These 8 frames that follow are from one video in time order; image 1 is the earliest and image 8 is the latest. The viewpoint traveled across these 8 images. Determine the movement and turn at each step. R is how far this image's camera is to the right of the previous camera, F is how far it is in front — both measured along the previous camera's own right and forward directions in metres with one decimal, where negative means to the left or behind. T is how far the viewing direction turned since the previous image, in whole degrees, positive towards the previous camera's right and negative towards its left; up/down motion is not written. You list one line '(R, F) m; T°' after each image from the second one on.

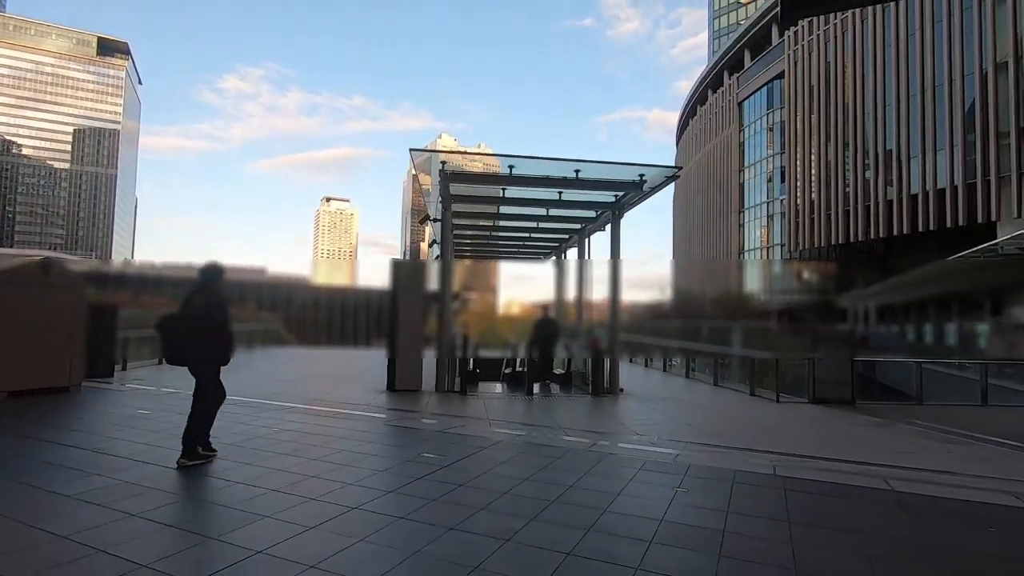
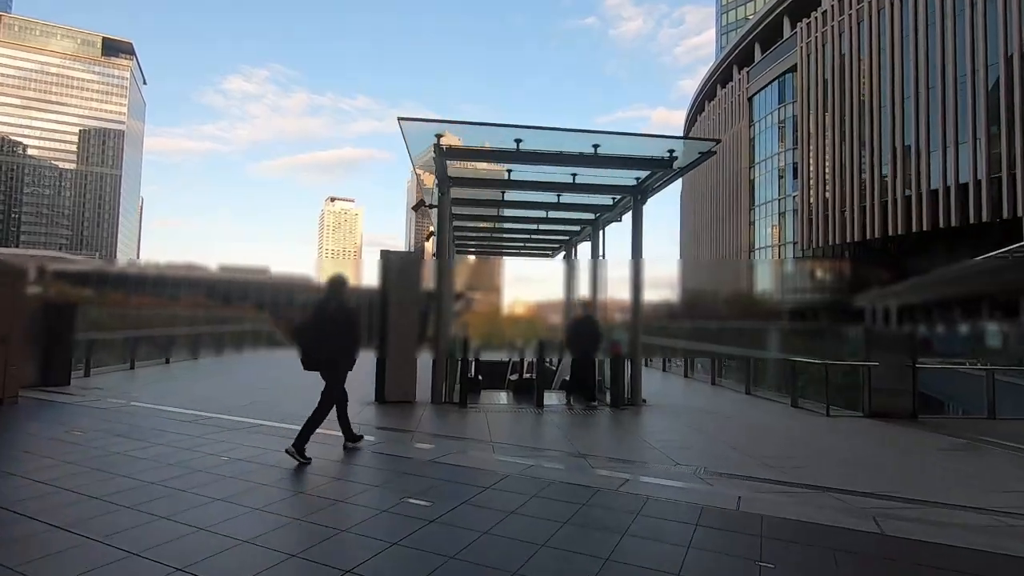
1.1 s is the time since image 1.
(0.0, +1.1) m; 0°
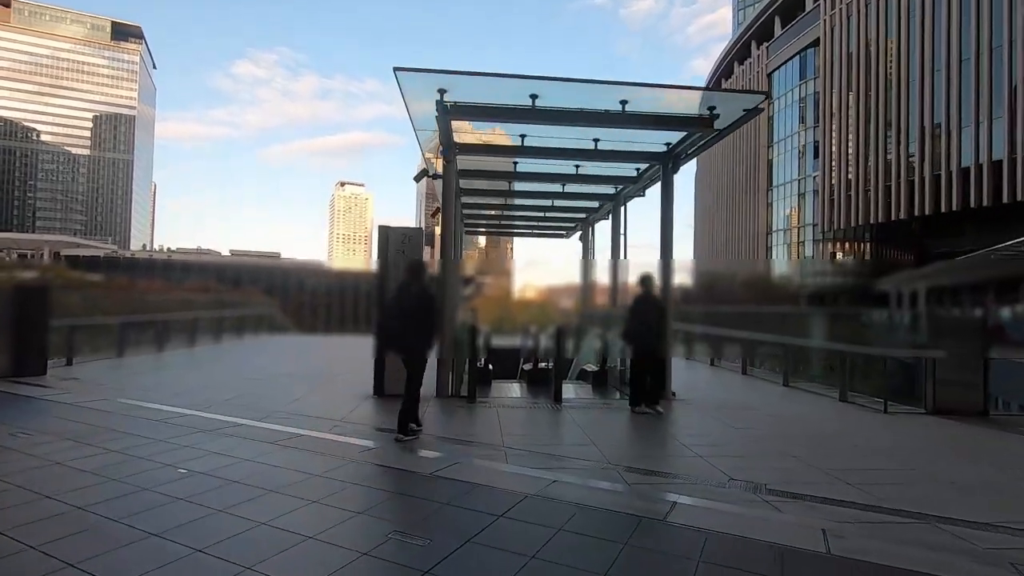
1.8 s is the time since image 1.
(0.0, +0.8) m; -1°
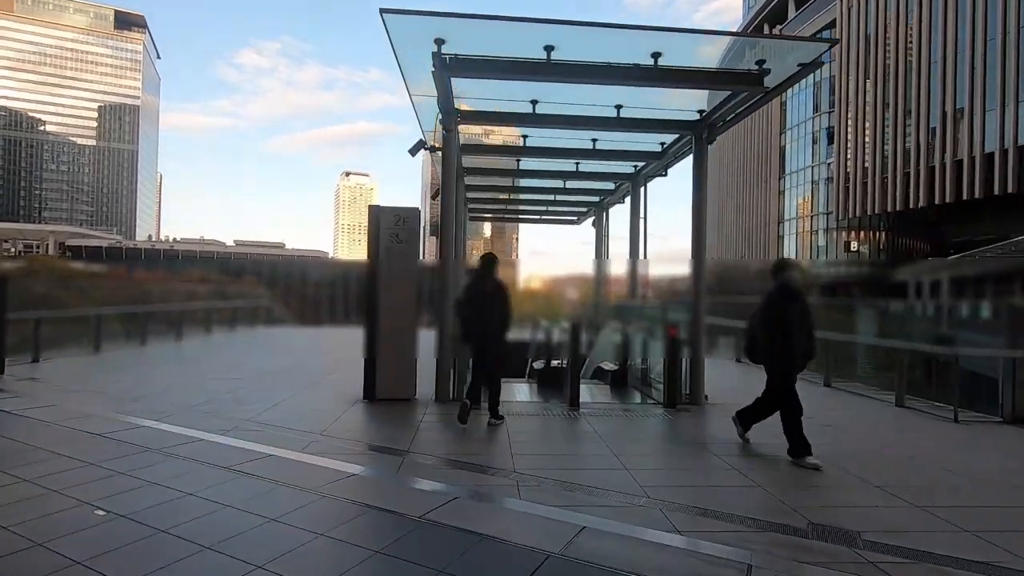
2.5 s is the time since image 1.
(0.0, +0.8) m; -1°
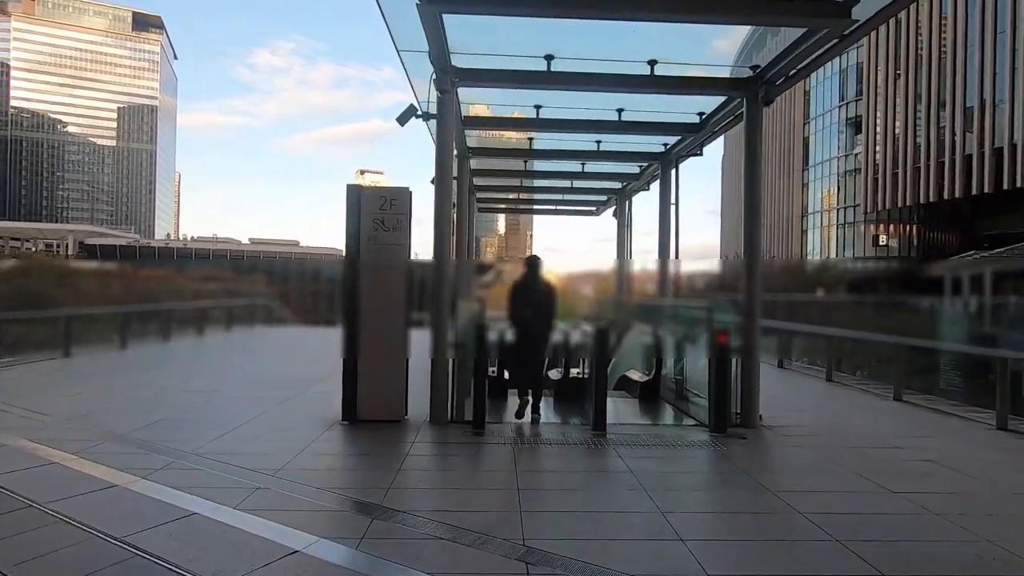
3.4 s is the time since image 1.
(0.0, +1.0) m; -1°
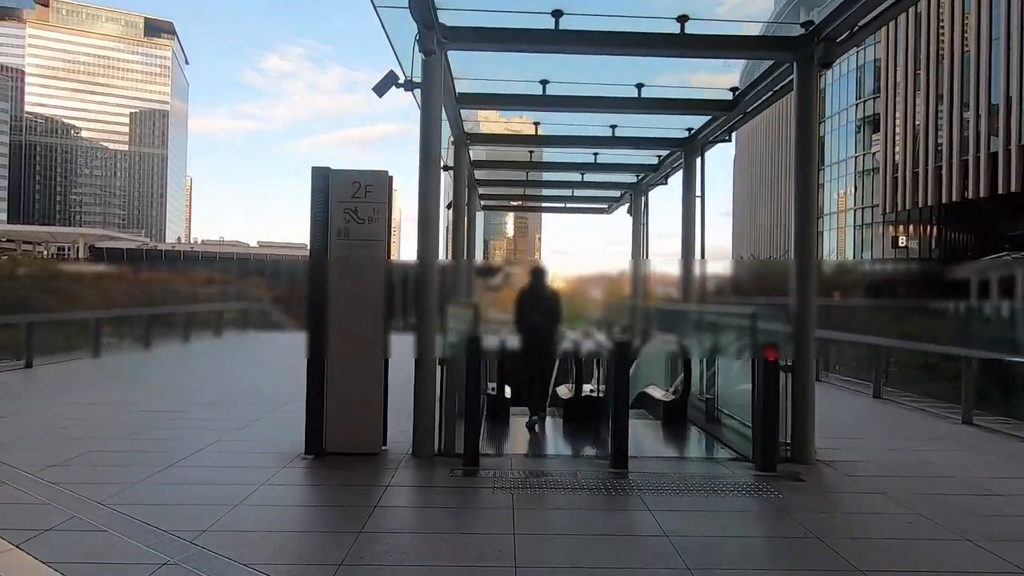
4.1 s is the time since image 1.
(+0.1, +0.8) m; -1°
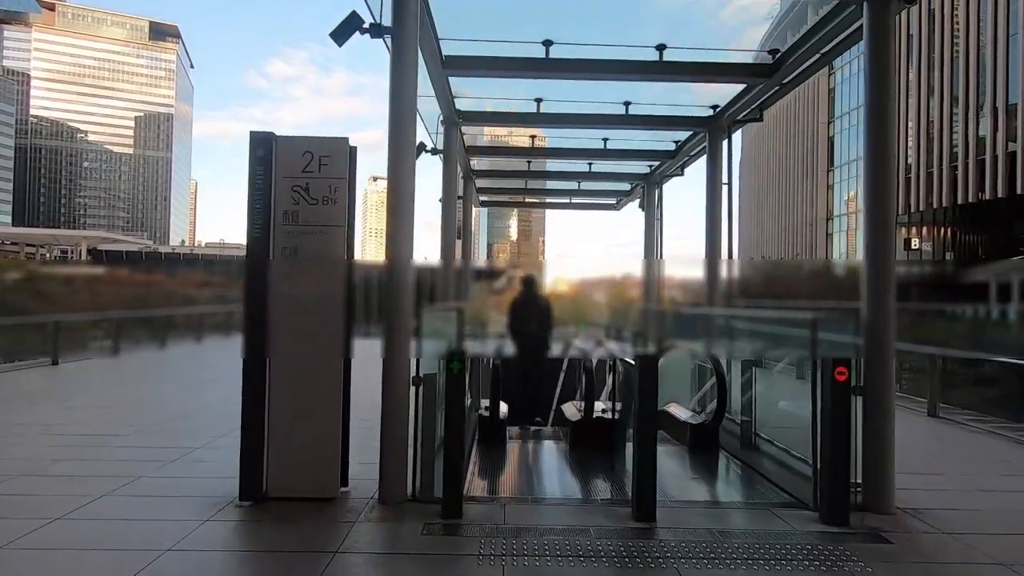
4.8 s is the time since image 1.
(+0.1, +0.8) m; 0°
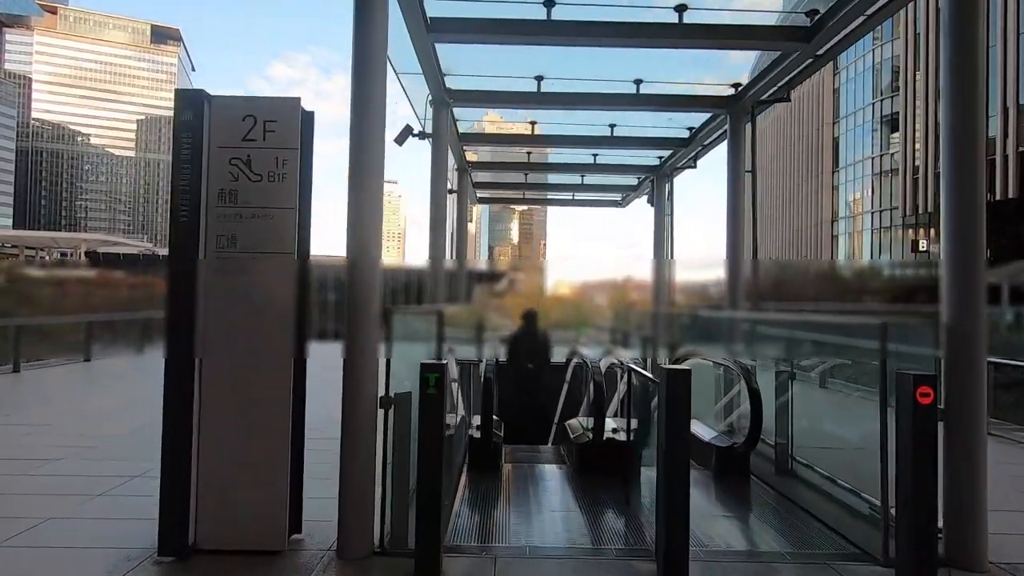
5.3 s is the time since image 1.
(0.0, +0.6) m; 0°
